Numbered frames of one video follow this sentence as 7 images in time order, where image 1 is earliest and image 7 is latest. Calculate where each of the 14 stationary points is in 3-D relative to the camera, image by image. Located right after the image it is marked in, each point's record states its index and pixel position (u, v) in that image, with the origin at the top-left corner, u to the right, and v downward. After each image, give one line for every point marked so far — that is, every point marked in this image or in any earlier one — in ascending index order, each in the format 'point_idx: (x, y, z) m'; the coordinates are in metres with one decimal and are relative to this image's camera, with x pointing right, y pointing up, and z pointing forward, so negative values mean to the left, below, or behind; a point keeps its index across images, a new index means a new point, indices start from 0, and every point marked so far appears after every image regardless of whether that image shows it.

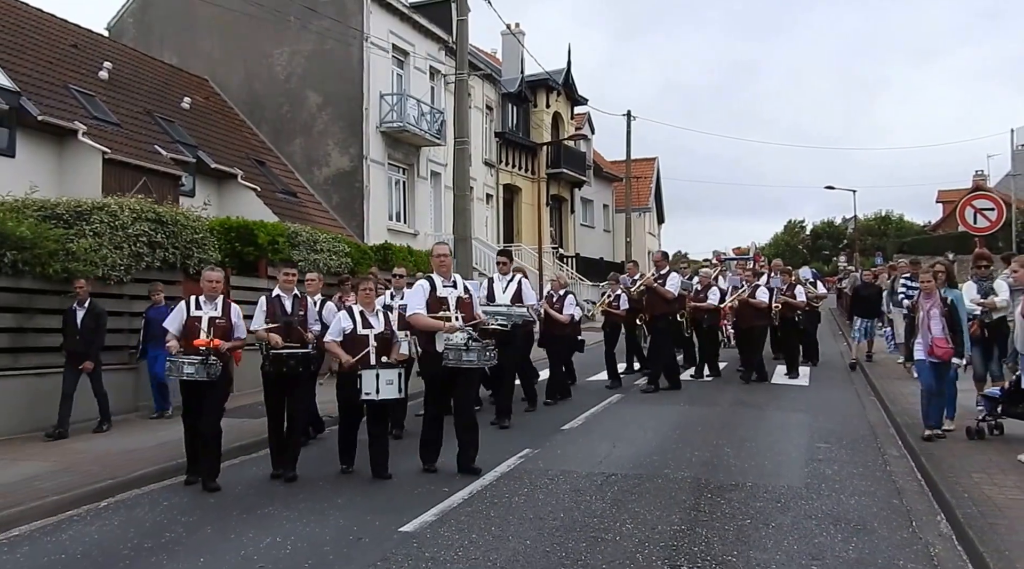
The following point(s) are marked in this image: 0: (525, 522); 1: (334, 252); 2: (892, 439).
0: (+0.1, -1.5, +5.7) m
1: (-3.3, +0.6, +17.0) m
2: (+3.9, -1.5, +9.1) m
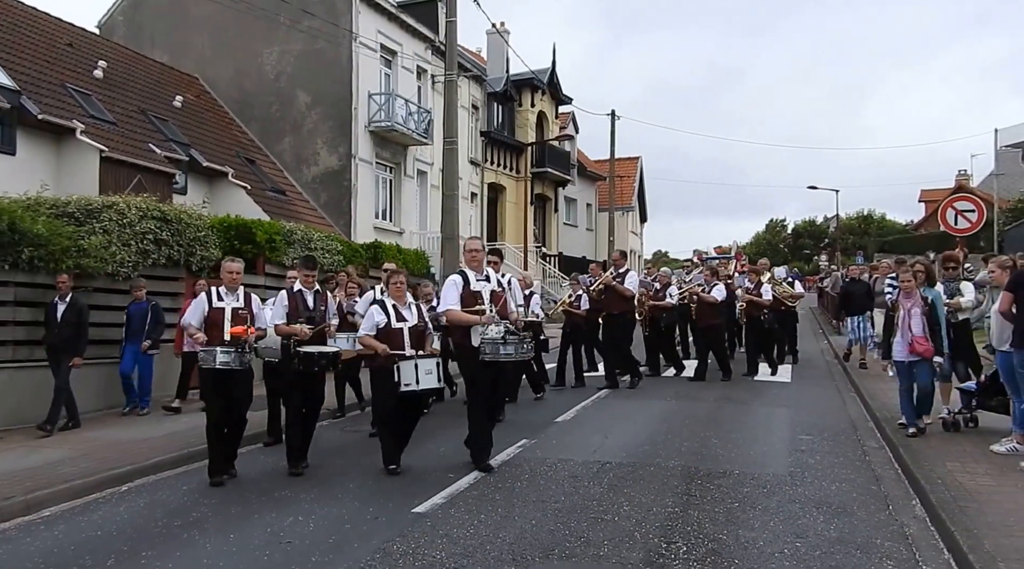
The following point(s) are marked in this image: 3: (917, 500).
0: (+0.1, -1.5, +6.2) m
1: (-3.5, +0.7, +17.4) m
2: (+3.8, -1.6, +9.6) m
3: (+2.8, -1.5, +6.3) m
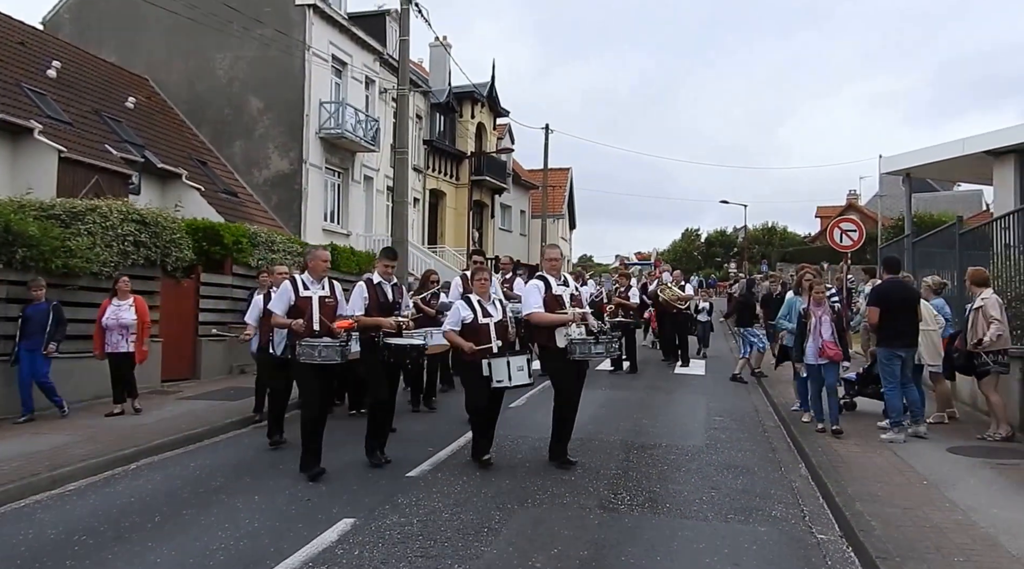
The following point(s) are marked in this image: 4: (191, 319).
0: (-0.1, -1.6, +7.5) m
1: (-4.6, +0.7, +18.4) m
2: (+3.3, -1.7, +11.3) m
3: (+2.6, -1.6, +7.9) m
4: (-5.5, -0.6, +15.3) m
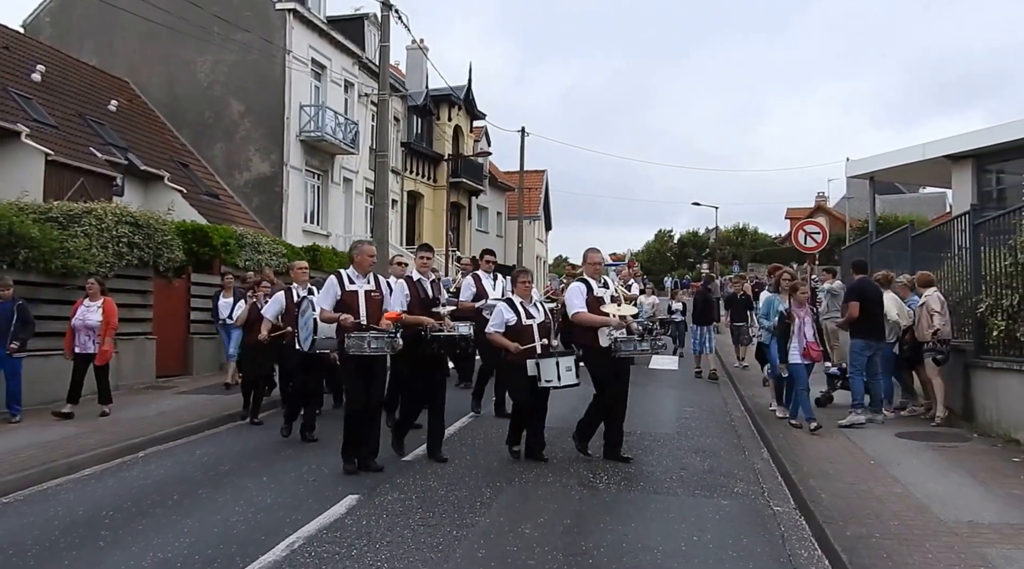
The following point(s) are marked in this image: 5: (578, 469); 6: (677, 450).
0: (-0.2, -1.6, +8.2) m
1: (-5.0, +0.6, +19.0) m
2: (+3.1, -1.7, +12.0) m
3: (+2.4, -1.6, +8.6) m
4: (-5.8, -0.6, +15.8) m
5: (+0.5, -1.5, +7.6) m
6: (+1.6, -1.6, +8.4) m
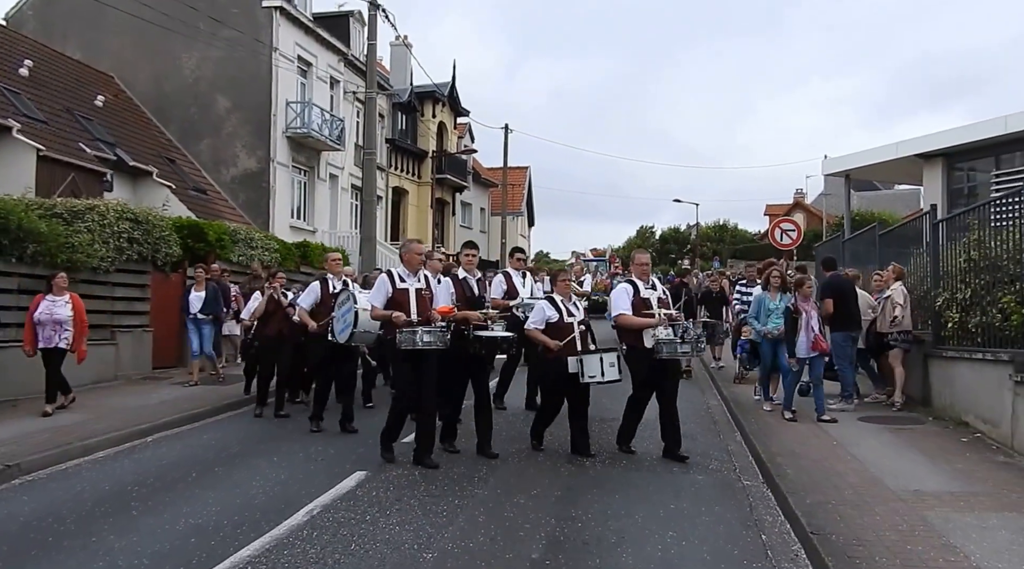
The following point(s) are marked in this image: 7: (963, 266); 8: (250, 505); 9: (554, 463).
0: (-0.3, -1.5, +8.8) m
1: (-5.3, +0.8, +19.5) m
2: (+2.9, -1.6, +12.8) m
3: (+2.3, -1.5, +9.3) m
4: (-6.1, -0.5, +16.3) m
5: (+0.5, -1.5, +8.2) m
6: (+1.5, -1.5, +9.1) m
7: (+5.7, +0.2, +11.4) m
8: (-1.9, -1.6, +6.4) m
9: (+0.4, -1.5, +7.7) m
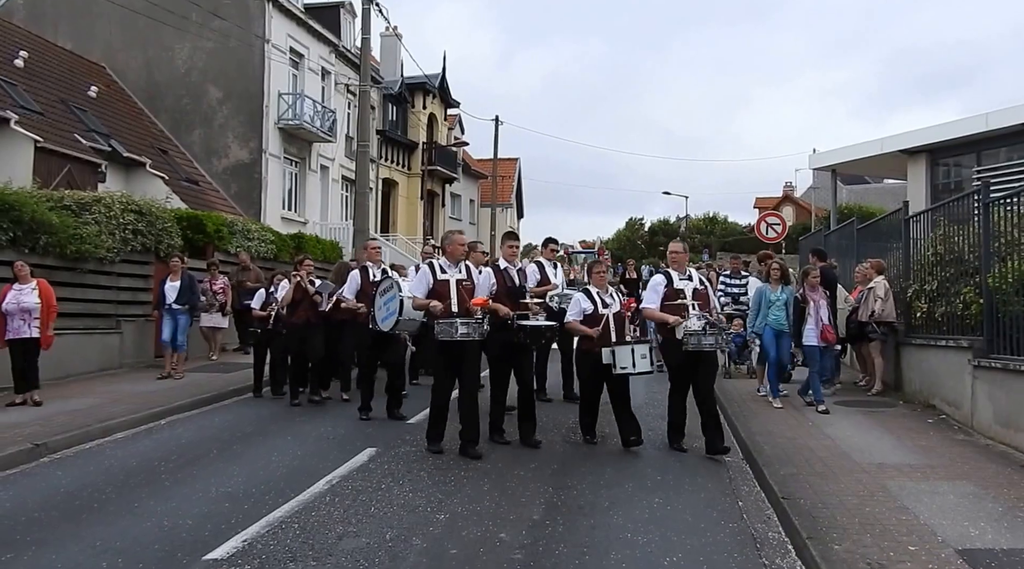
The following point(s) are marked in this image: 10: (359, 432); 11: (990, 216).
0: (-0.3, -1.4, +9.4) m
1: (-5.6, +1.0, +20.0) m
2: (+2.8, -1.5, +13.4) m
3: (+2.3, -1.4, +10.0) m
4: (-6.2, -0.3, +16.8) m
5: (+0.4, -1.4, +8.8) m
6: (+1.4, -1.4, +9.7) m
7: (+5.7, +0.3, +12.1) m
8: (-1.9, -1.5, +6.9) m
9: (+0.3, -1.4, +8.3) m
10: (-1.5, -1.5, +8.8) m
11: (+5.5, +0.8, +10.3) m
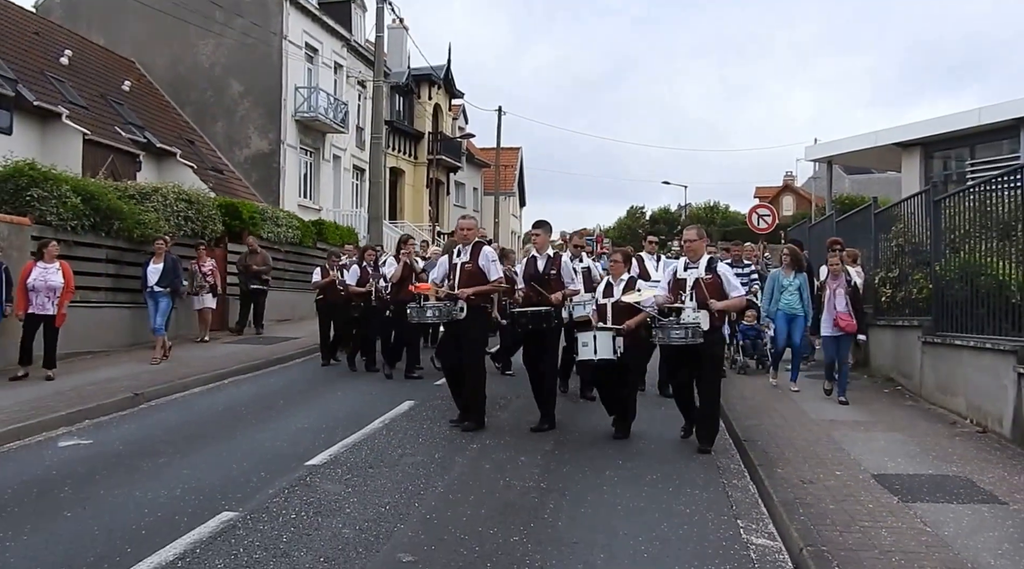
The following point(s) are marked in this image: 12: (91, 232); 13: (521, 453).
0: (-0.2, -1.2, +11.1) m
1: (-5.4, +1.4, +21.6) m
2: (+2.9, -1.3, +15.1) m
3: (+2.5, -1.3, +11.6) m
4: (-6.1, +0.1, +18.4) m
5: (+0.6, -1.2, +10.5) m
6: (+1.6, -1.2, +11.3) m
7: (+5.8, +0.5, +13.7) m
8: (-1.7, -1.3, +8.6) m
9: (+0.5, -1.2, +10.0) m
10: (-1.4, -1.2, +10.5) m
11: (+5.7, +0.9, +11.9) m
12: (-6.4, +0.8, +13.6) m
13: (+0.1, -1.4, +7.3) m
